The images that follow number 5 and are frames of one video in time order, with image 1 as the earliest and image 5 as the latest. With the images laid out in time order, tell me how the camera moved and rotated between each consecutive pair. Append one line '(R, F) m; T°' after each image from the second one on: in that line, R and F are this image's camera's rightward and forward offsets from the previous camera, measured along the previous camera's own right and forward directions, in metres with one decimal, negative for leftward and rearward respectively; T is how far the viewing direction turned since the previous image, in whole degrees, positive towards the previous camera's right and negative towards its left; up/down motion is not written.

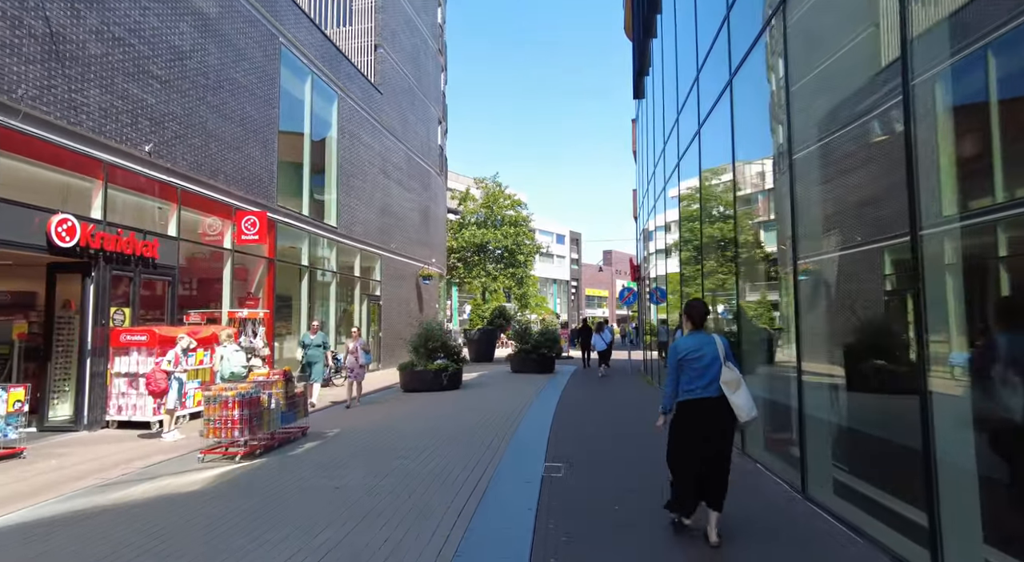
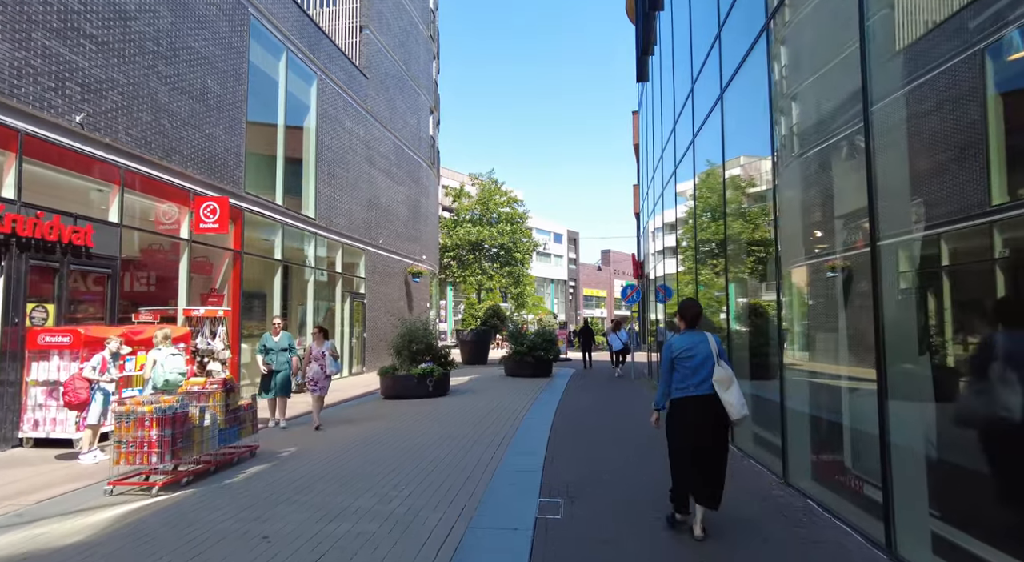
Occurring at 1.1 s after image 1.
(+0.1, +1.2) m; 0°
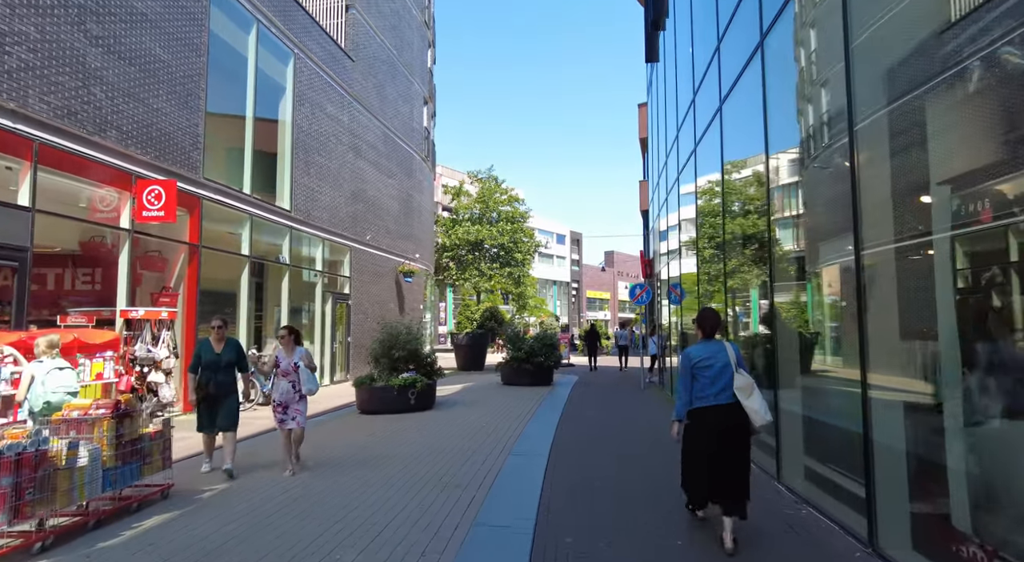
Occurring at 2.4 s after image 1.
(+0.2, +1.4) m; 0°
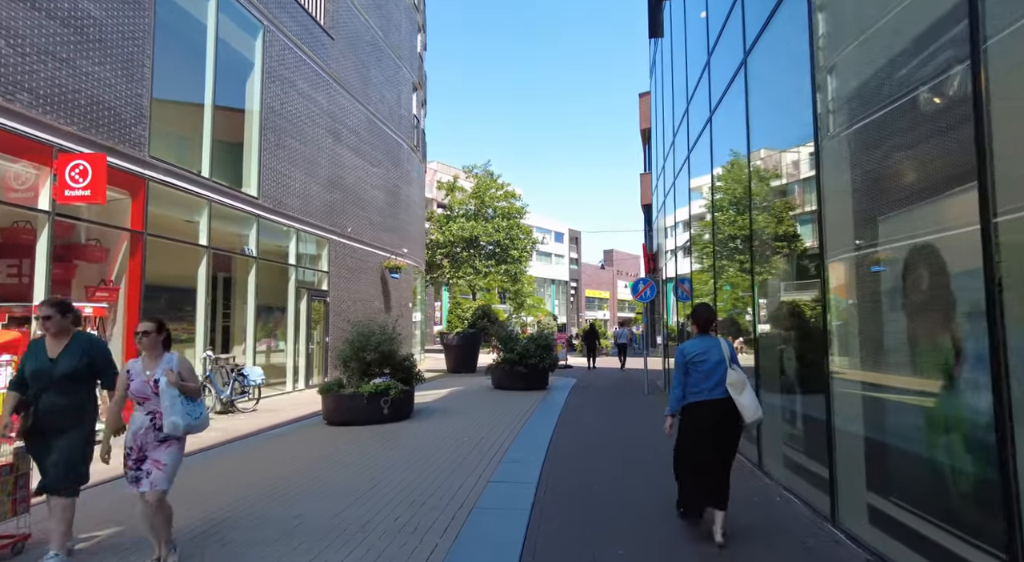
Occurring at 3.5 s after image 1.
(+0.2, +1.2) m; 0°
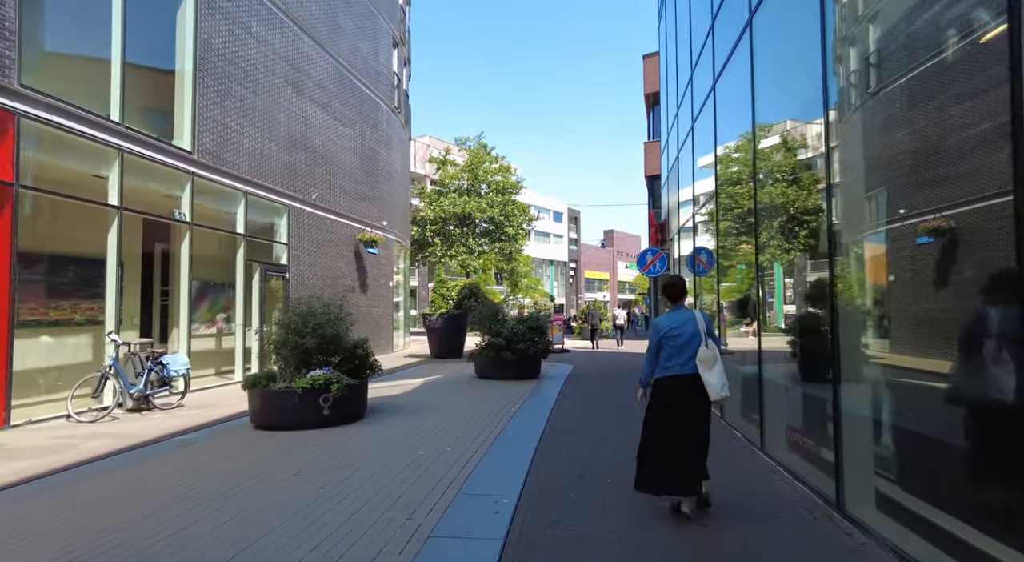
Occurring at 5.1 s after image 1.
(+0.3, +1.9) m; 0°
